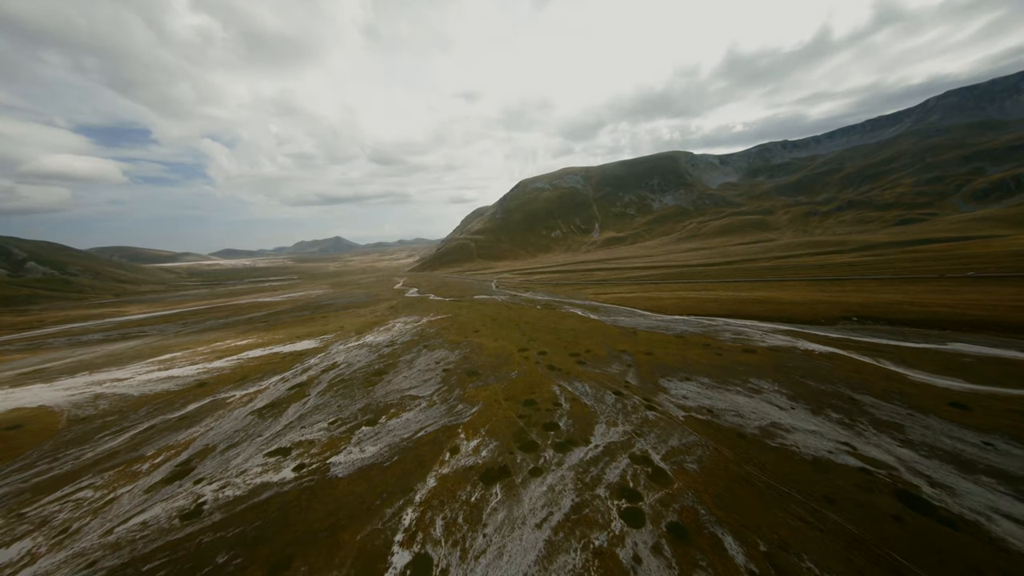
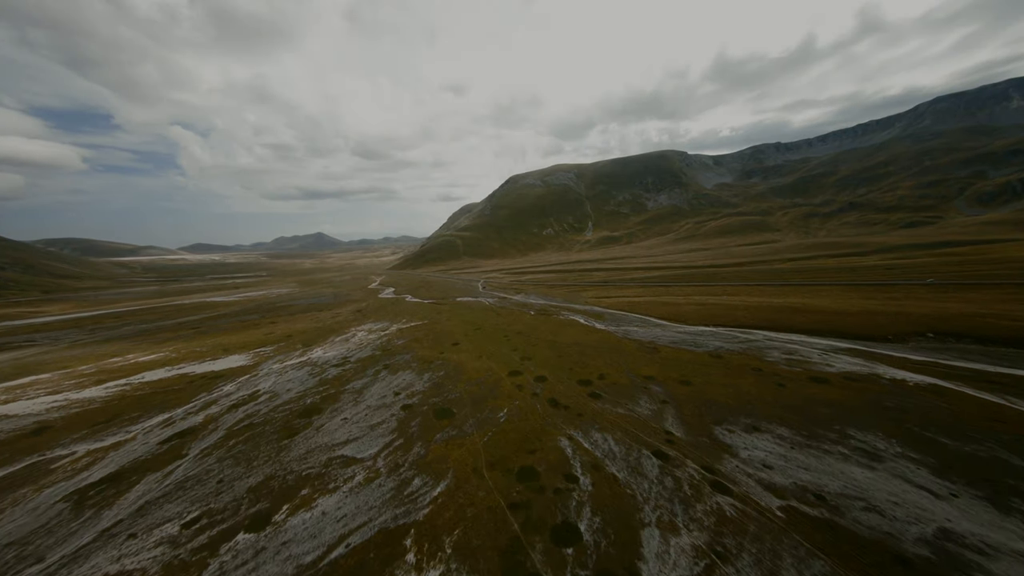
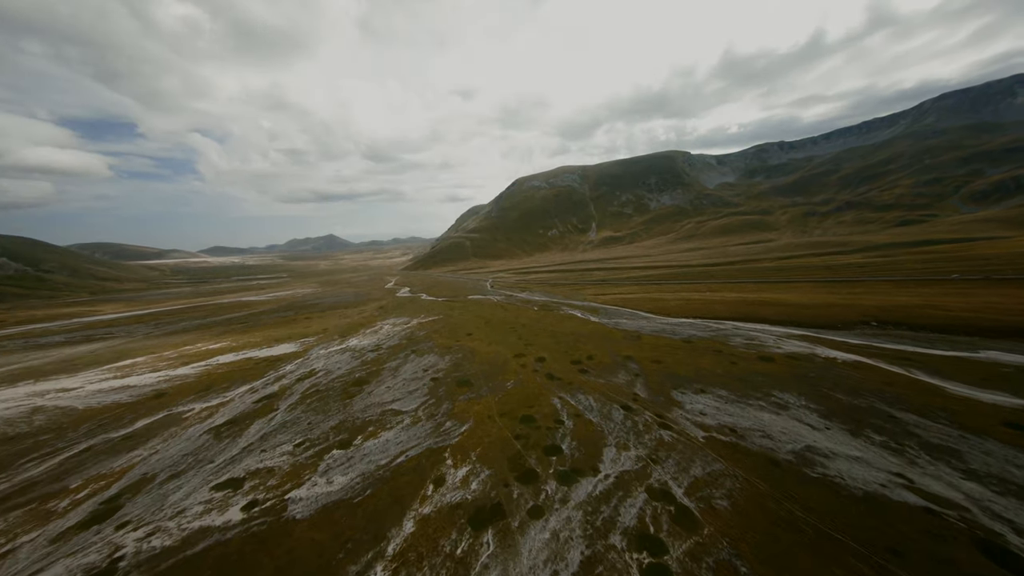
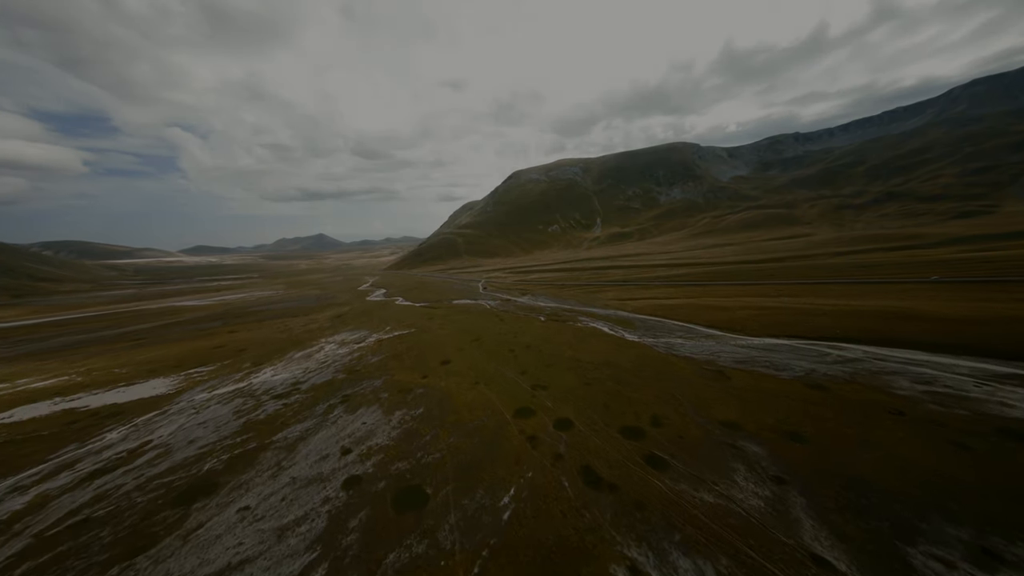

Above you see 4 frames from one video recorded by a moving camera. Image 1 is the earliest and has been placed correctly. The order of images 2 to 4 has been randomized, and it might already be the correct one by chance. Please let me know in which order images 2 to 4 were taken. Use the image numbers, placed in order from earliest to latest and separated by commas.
3, 2, 4
